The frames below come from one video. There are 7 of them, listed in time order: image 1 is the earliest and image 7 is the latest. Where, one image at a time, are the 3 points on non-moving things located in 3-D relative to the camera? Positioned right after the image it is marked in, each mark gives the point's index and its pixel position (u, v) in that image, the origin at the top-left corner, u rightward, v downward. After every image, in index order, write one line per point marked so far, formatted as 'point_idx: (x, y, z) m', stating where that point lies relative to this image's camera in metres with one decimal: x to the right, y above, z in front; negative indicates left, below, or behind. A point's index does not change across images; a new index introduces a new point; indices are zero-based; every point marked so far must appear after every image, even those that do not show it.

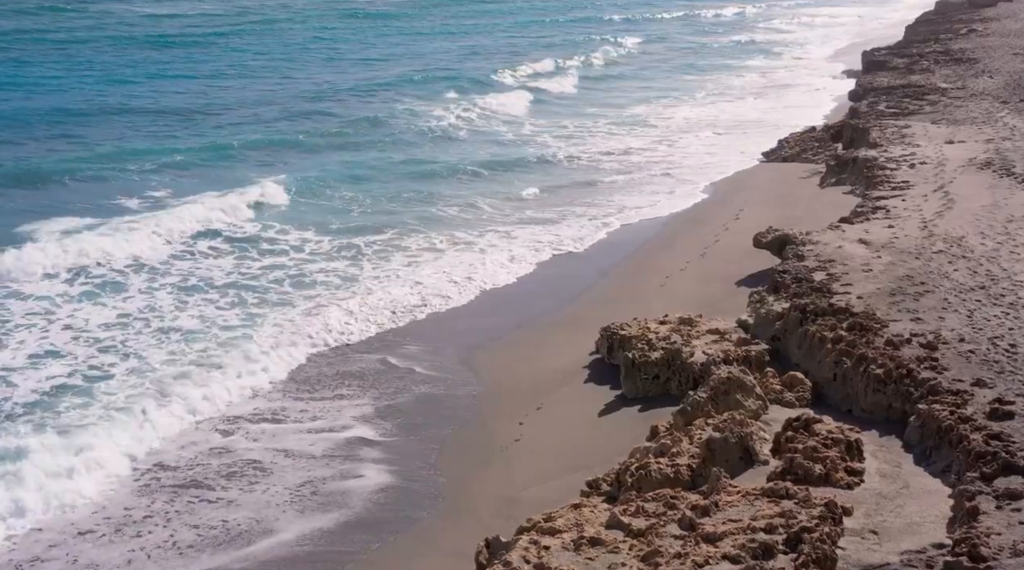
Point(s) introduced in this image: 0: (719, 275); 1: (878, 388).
0: (+2.9, +0.1, +17.1) m
1: (+3.3, -1.0, +11.0) m
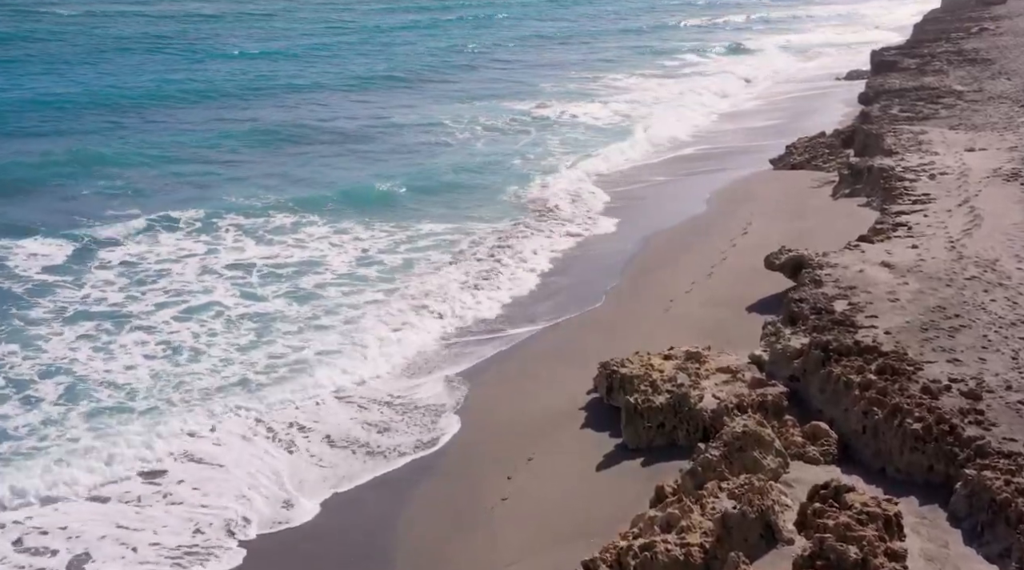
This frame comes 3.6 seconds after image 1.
0: (+2.8, -0.2, +15.8) m
1: (+3.2, -1.3, +9.6) m
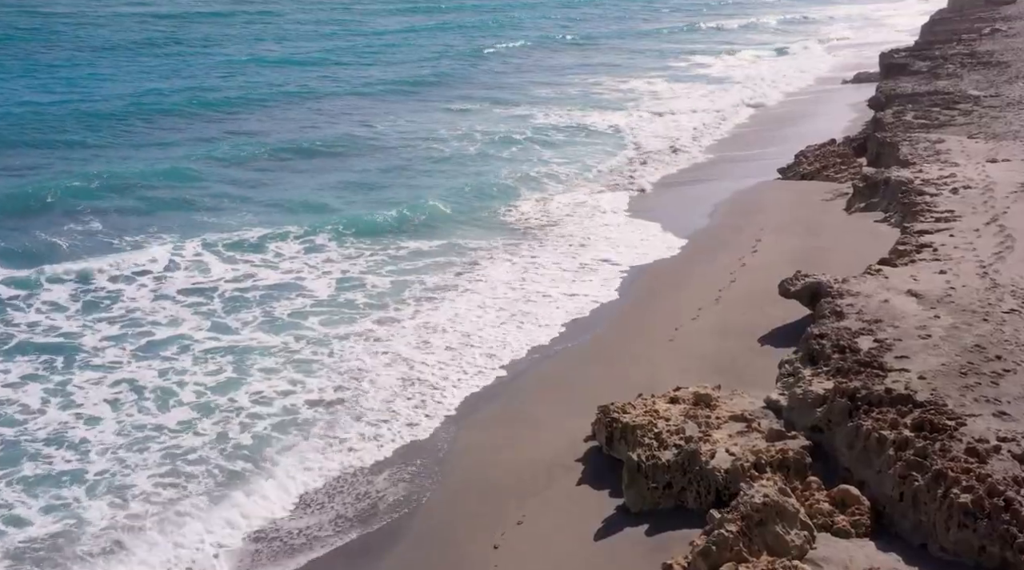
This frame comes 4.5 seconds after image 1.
0: (+2.7, -0.5, +14.5) m
1: (+3.1, -1.6, +8.4) m
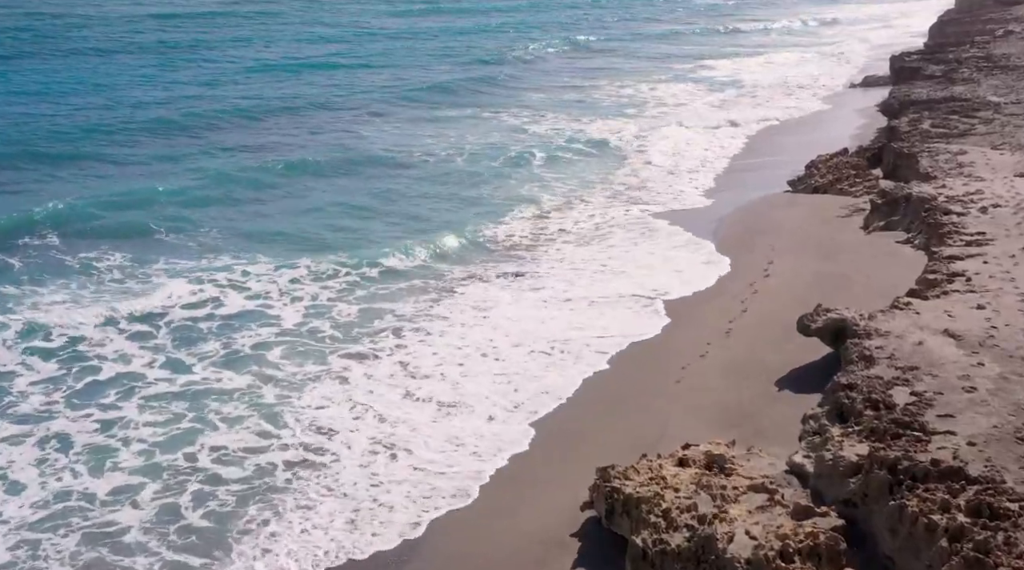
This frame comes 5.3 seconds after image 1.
0: (+2.6, -0.9, +13.0) m
1: (+3.0, -2.0, +6.9) m
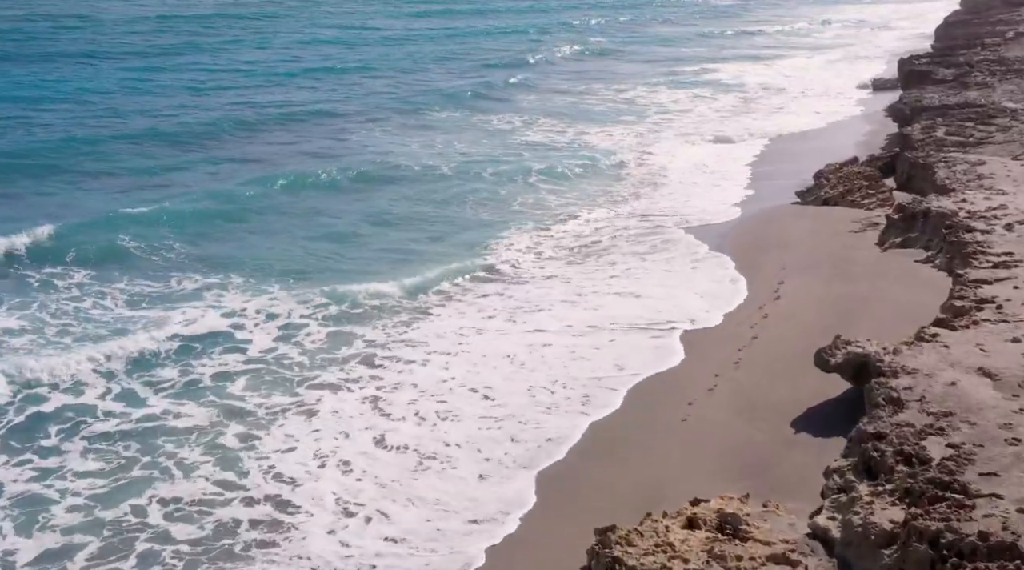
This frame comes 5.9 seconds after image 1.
0: (+2.5, -1.2, +11.9) m
1: (+2.9, -2.3, +5.8) m
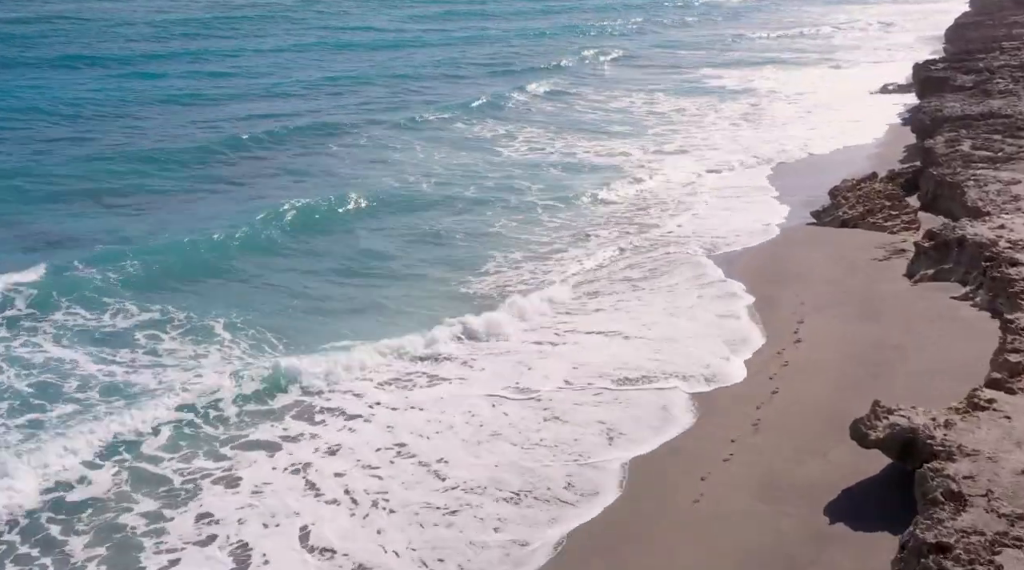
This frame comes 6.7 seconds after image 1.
0: (+2.4, -1.7, +10.1) m
1: (+2.8, -2.8, +4.0) m
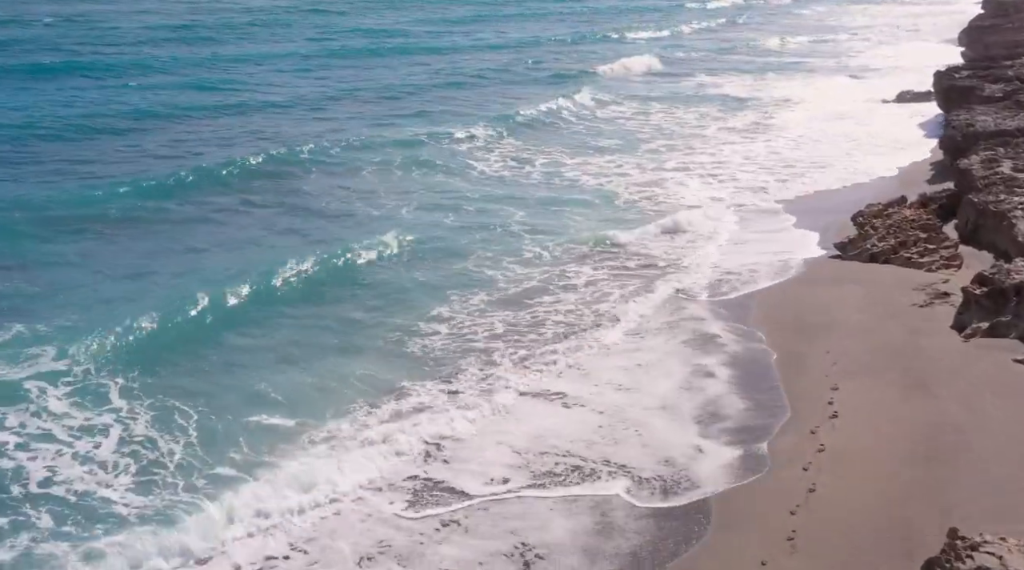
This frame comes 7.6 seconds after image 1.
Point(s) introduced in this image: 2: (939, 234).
0: (+2.2, -2.3, +7.8) m
1: (+2.6, -3.4, +1.7) m
2: (+6.1, +0.7, +17.1) m
